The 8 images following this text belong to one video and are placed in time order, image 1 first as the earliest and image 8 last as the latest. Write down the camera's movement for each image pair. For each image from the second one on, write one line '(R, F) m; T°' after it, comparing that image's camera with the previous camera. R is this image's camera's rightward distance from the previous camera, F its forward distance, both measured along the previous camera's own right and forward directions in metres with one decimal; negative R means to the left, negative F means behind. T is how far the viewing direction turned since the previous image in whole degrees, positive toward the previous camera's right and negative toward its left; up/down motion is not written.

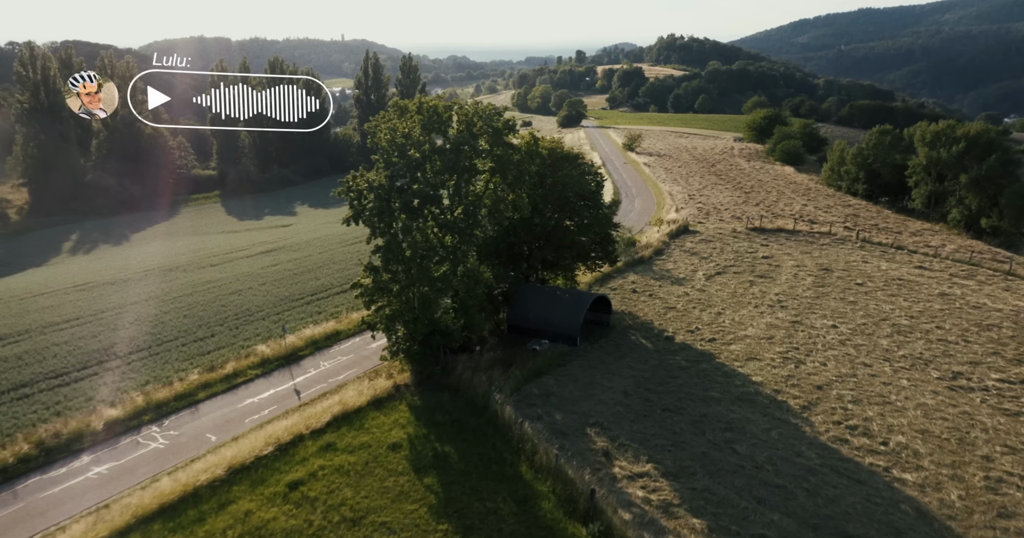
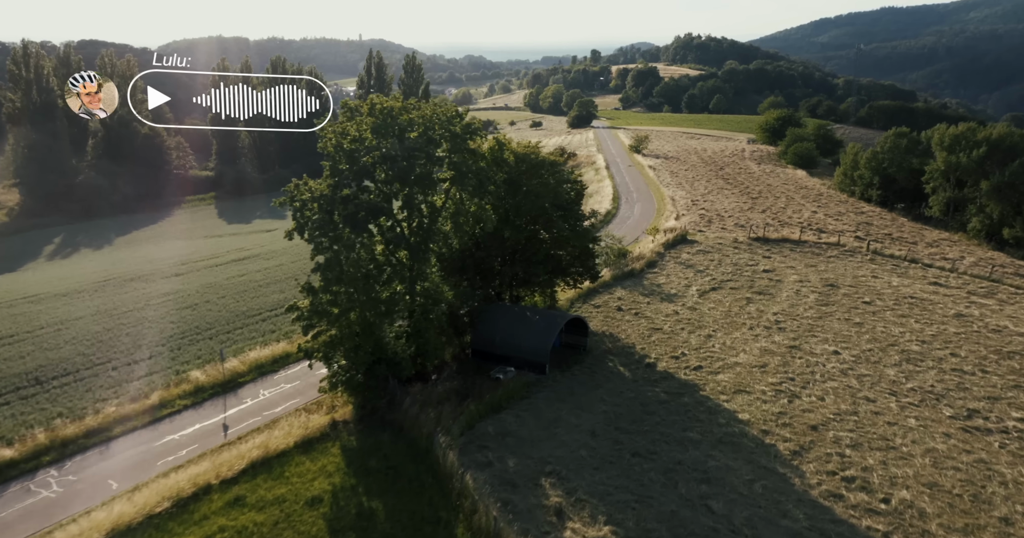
(+2.0, +2.5) m; -1°
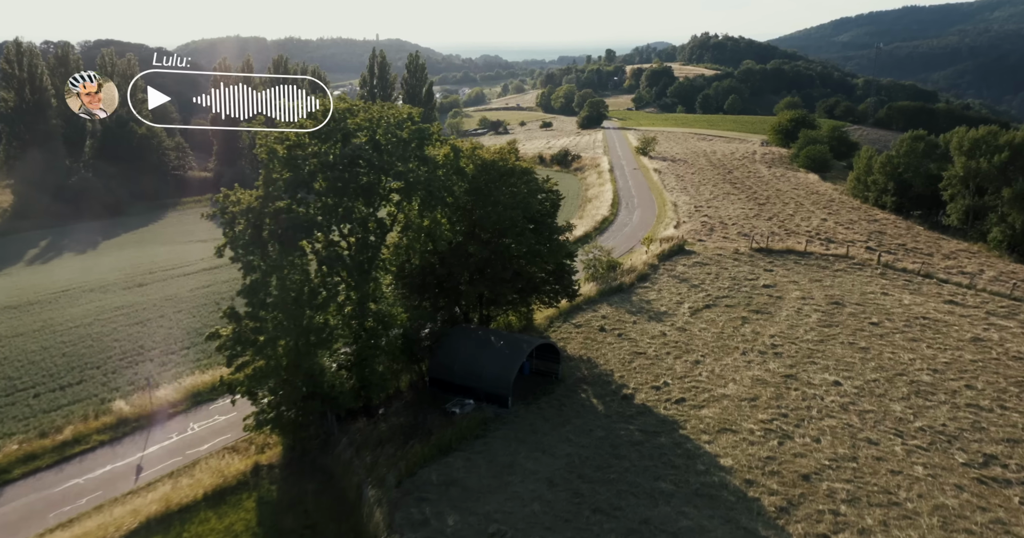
(+1.9, +2.4) m; -1°
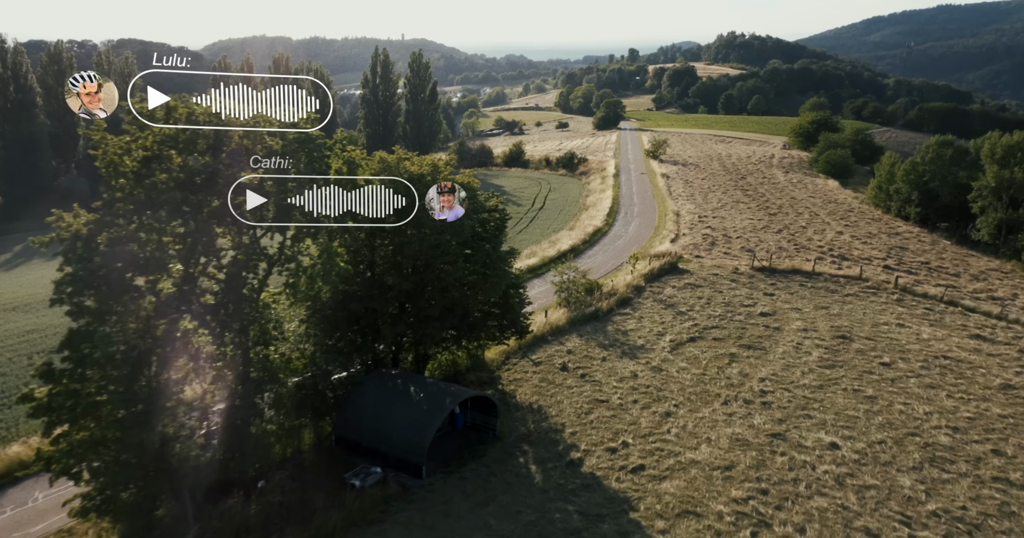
(+2.9, +3.9) m; -2°
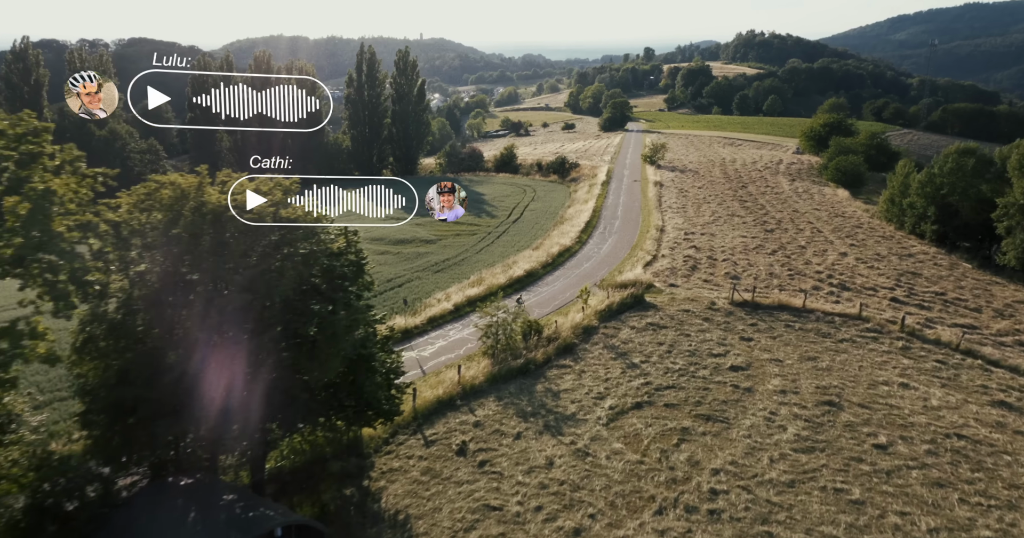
(+4.2, +5.7) m; -1°
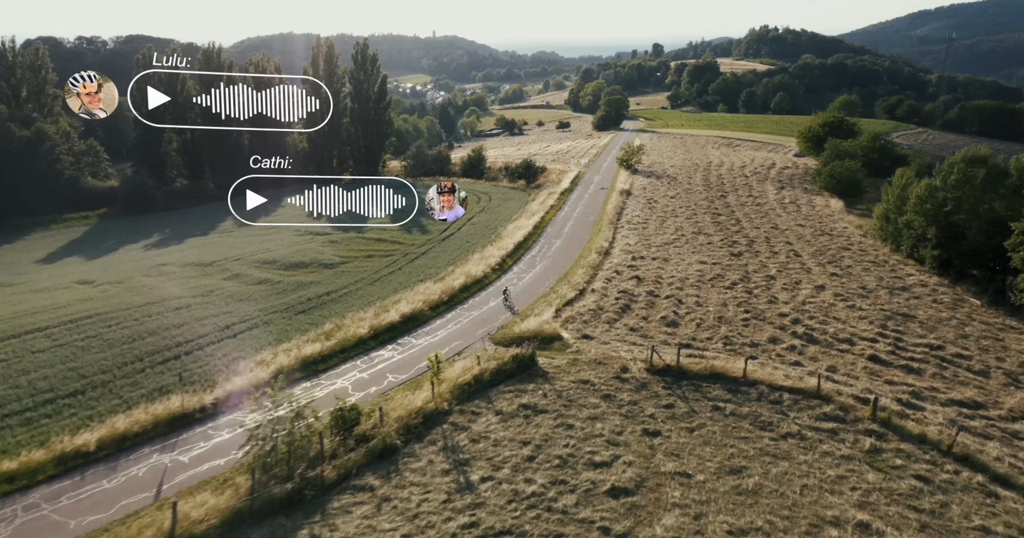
(+6.7, +8.4) m; -1°
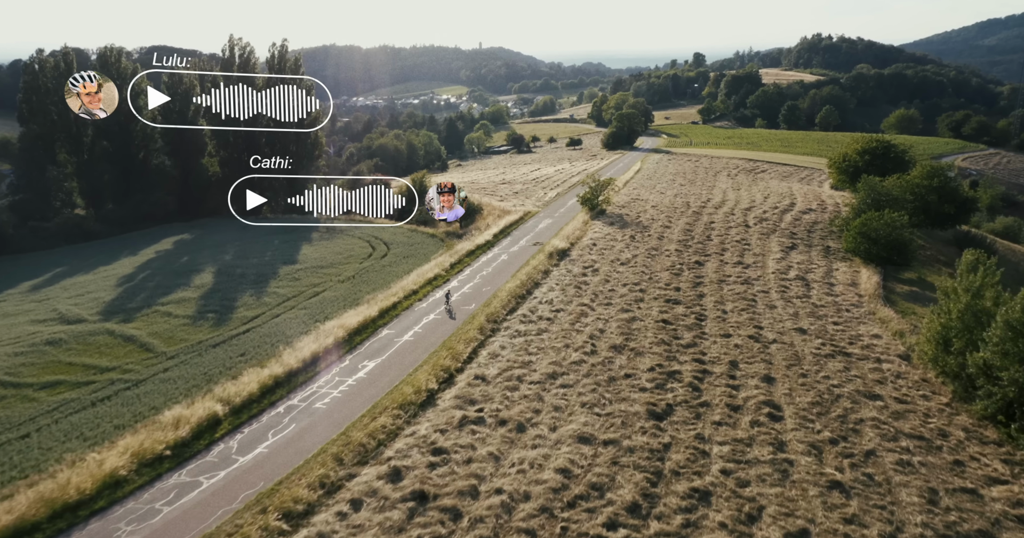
(+11.6, +19.9) m; -4°
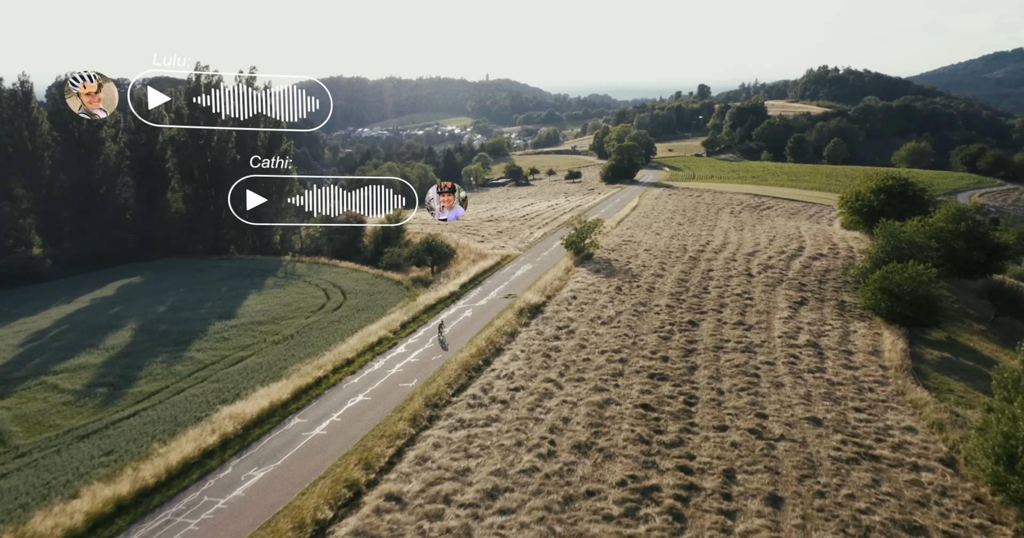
(+2.7, +6.2) m; -1°
